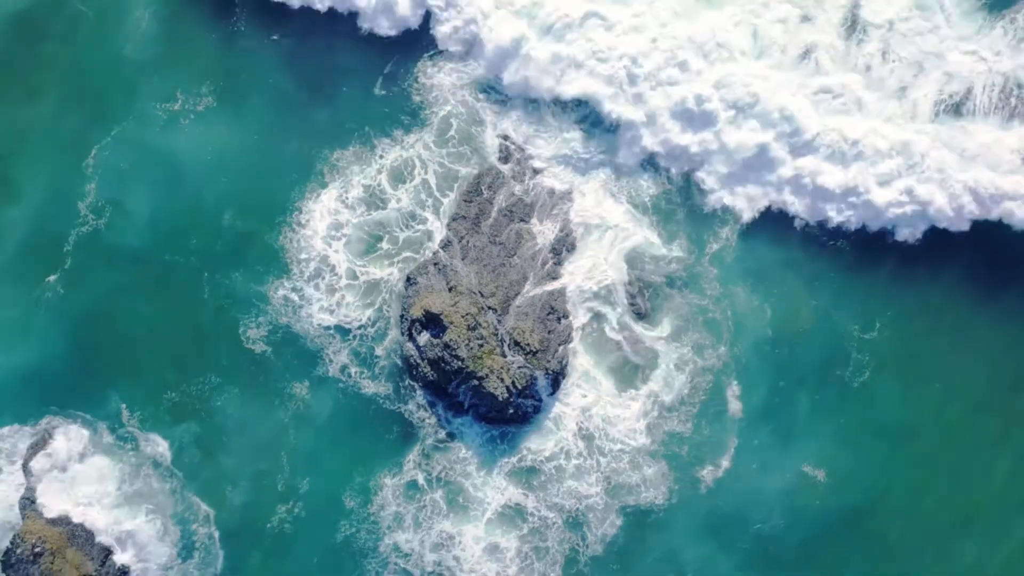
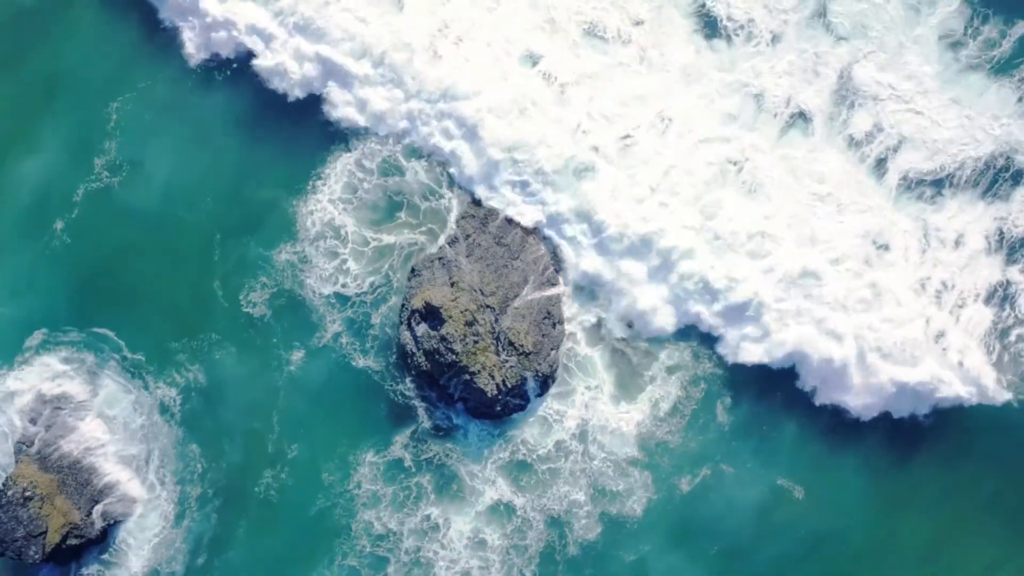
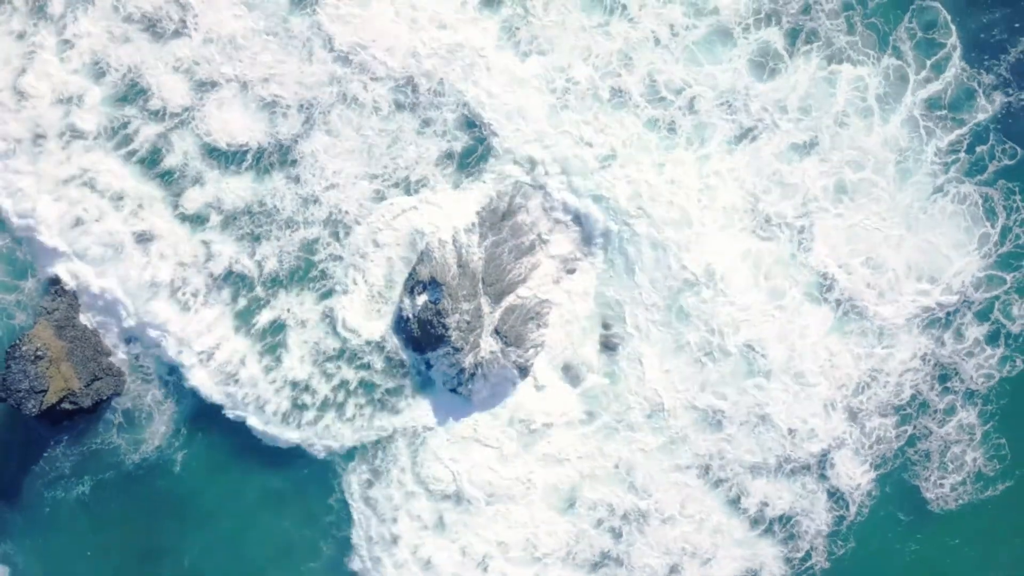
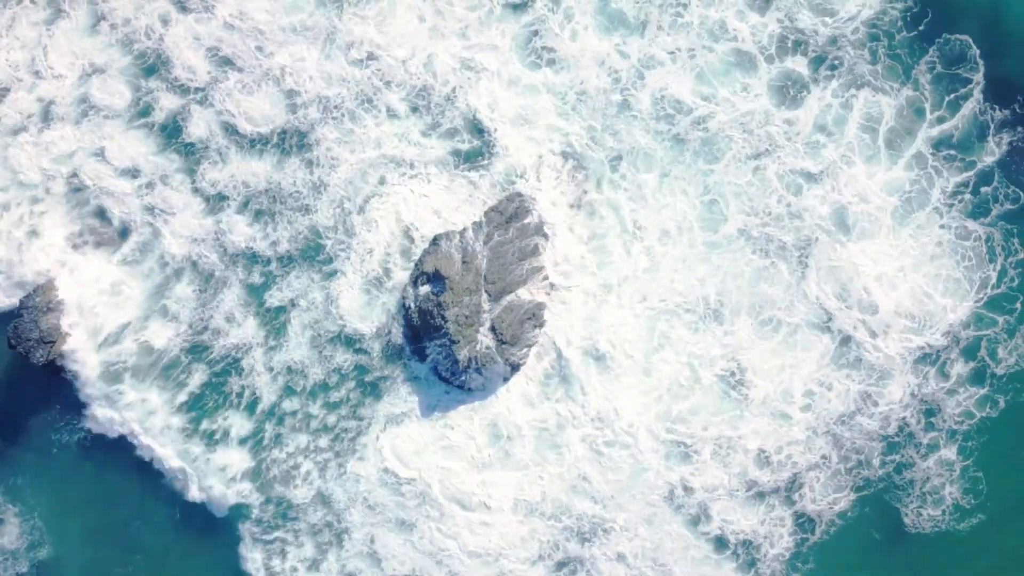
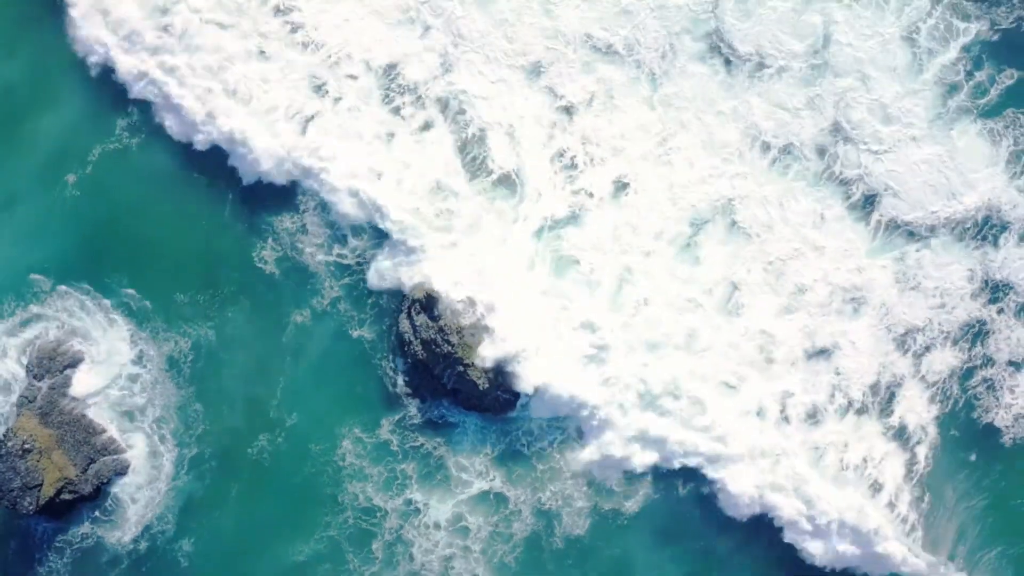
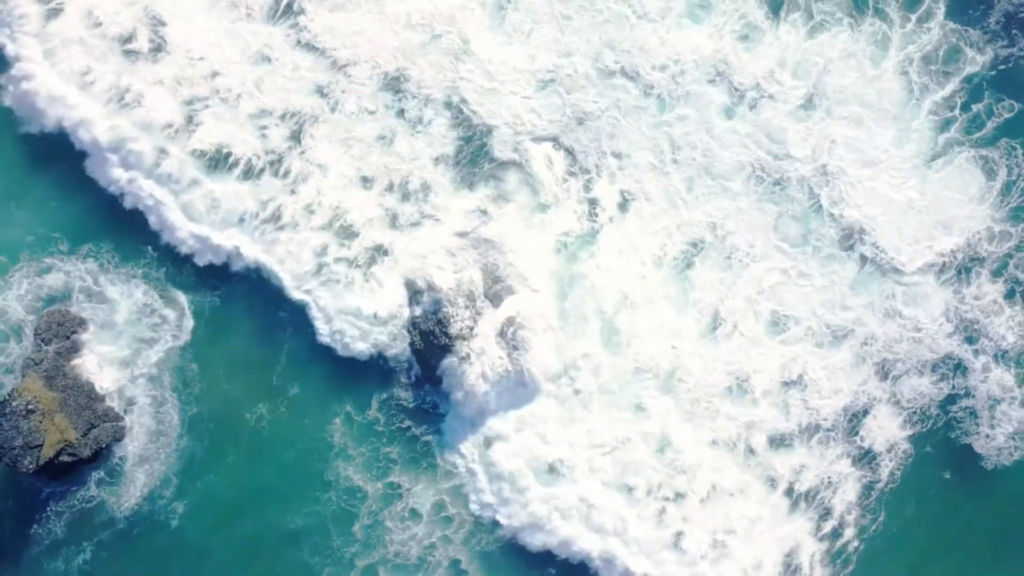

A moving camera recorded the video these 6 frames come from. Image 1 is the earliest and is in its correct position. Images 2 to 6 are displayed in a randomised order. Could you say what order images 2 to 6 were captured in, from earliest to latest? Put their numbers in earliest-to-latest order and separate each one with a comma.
2, 5, 6, 3, 4
